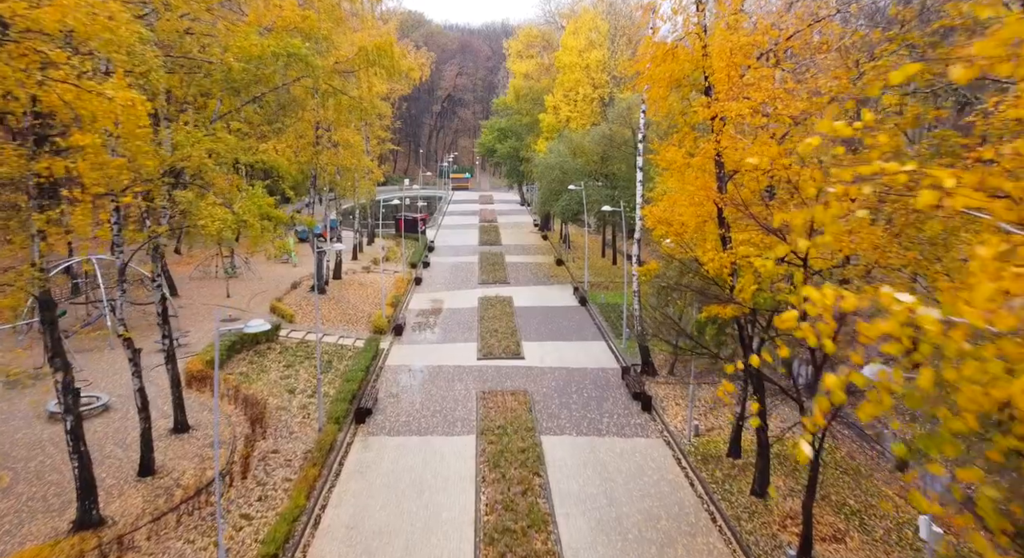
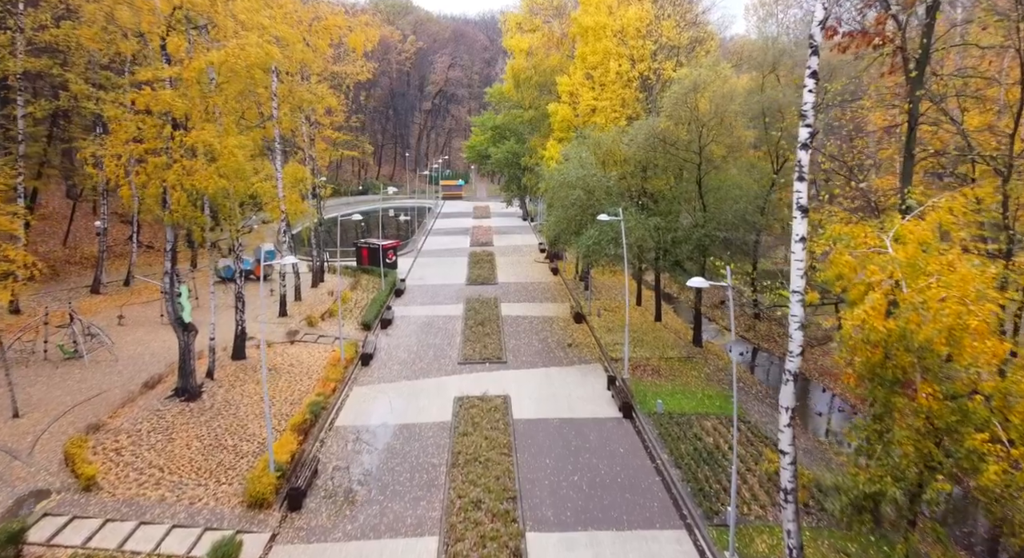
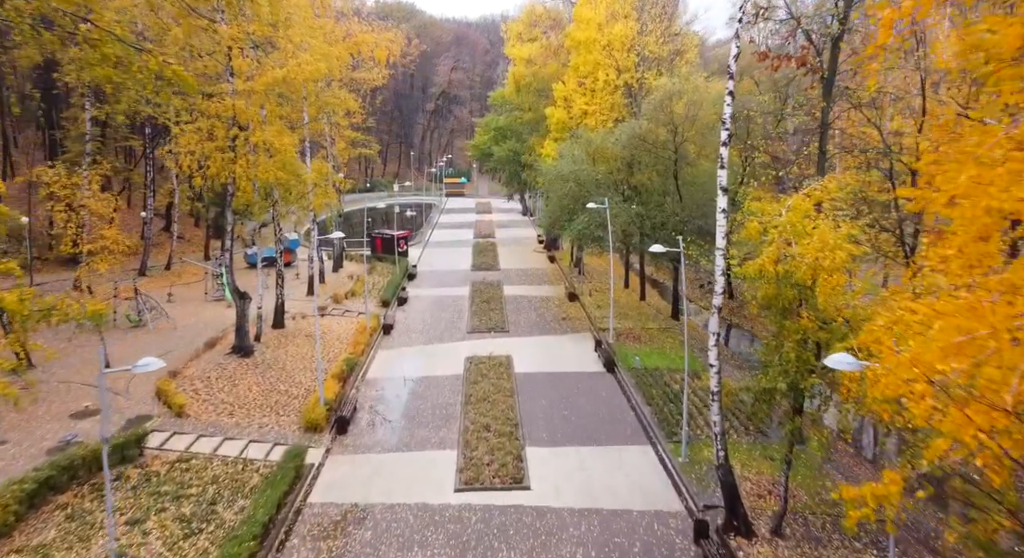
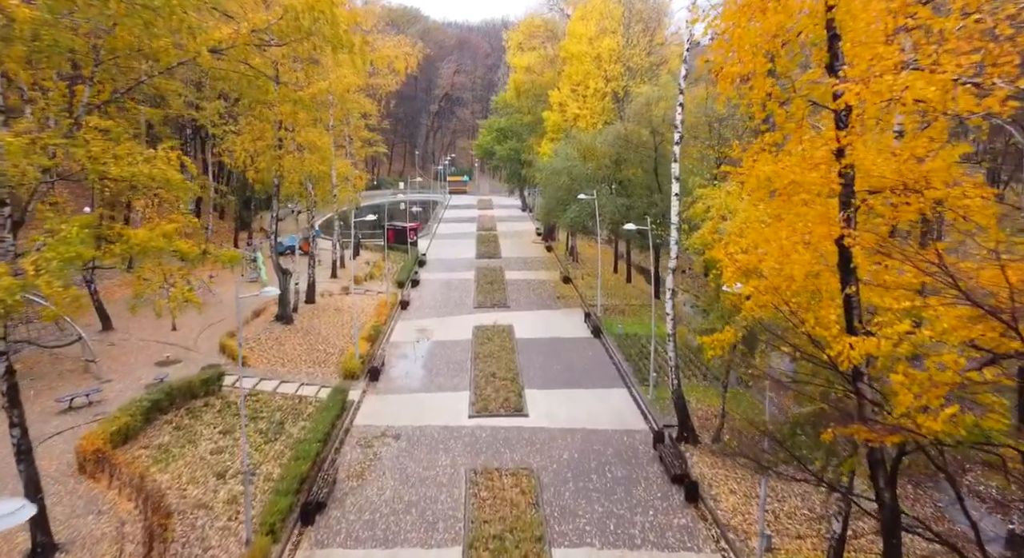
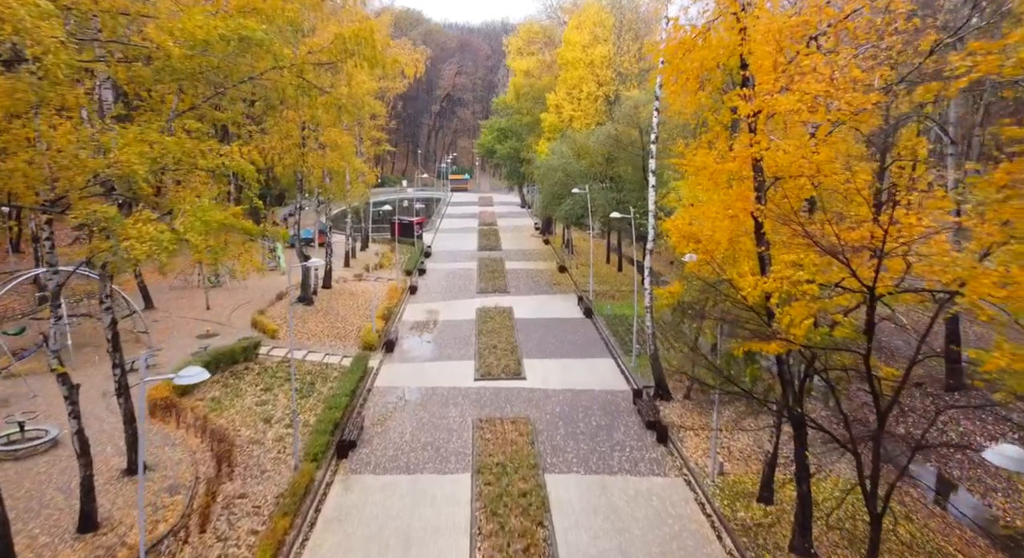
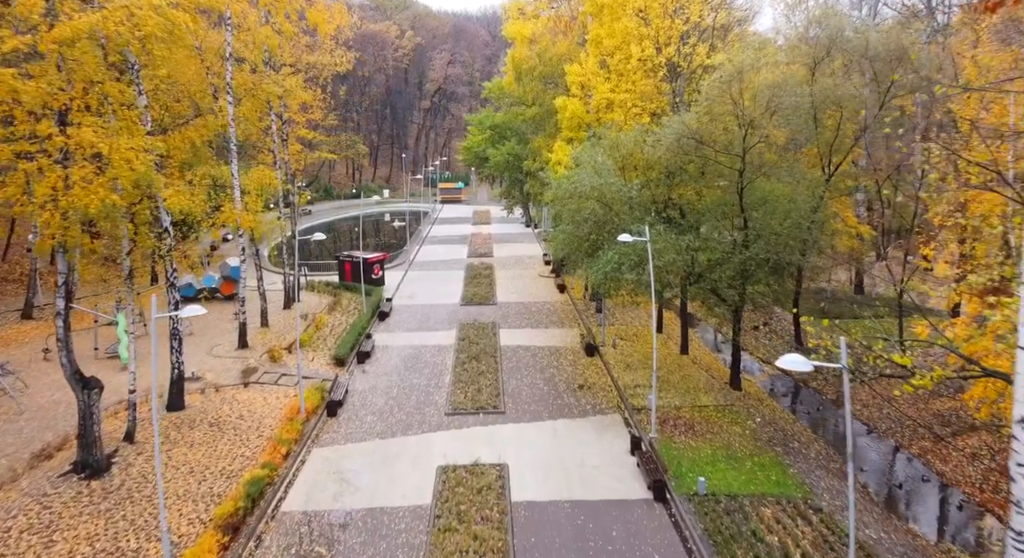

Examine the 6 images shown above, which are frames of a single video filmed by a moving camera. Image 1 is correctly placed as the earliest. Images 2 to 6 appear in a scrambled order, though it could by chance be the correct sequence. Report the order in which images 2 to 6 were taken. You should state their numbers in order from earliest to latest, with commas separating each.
5, 4, 3, 2, 6
